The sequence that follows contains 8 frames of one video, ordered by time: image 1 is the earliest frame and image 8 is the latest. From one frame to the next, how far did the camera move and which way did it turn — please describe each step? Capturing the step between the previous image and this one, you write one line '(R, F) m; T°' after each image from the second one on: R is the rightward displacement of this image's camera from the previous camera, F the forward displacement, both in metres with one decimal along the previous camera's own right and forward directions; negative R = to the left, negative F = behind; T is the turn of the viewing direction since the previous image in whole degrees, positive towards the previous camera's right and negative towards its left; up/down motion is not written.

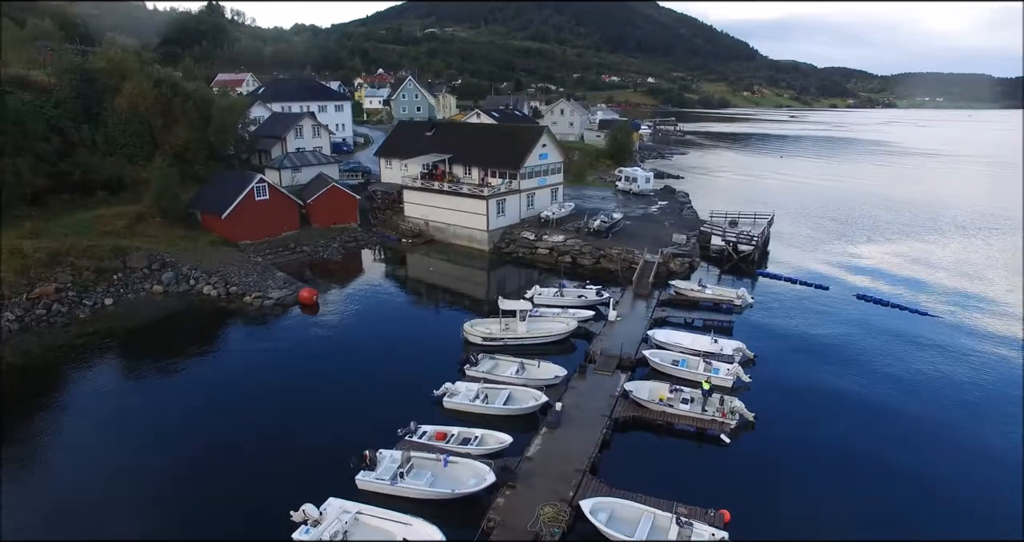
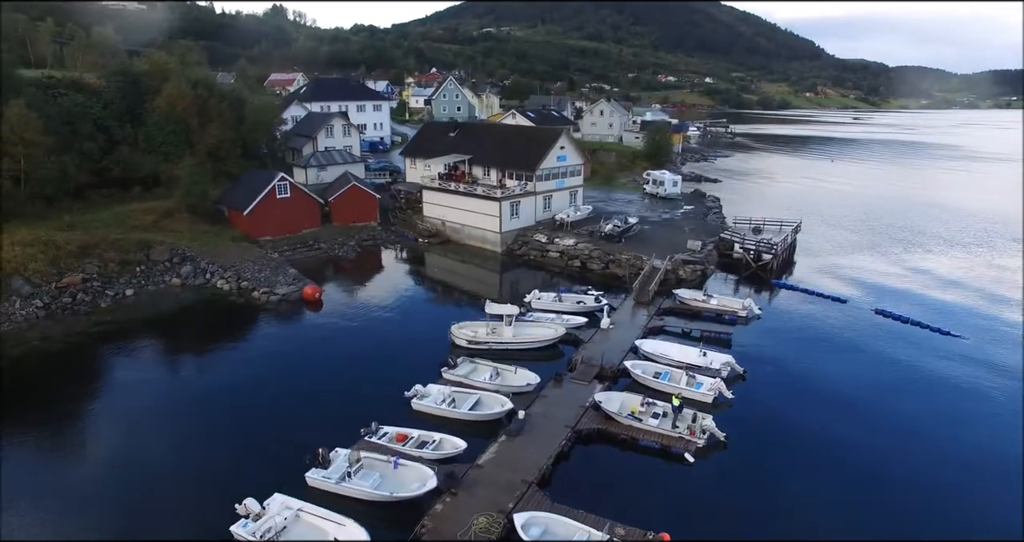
(+0.9, +0.1) m; -5°
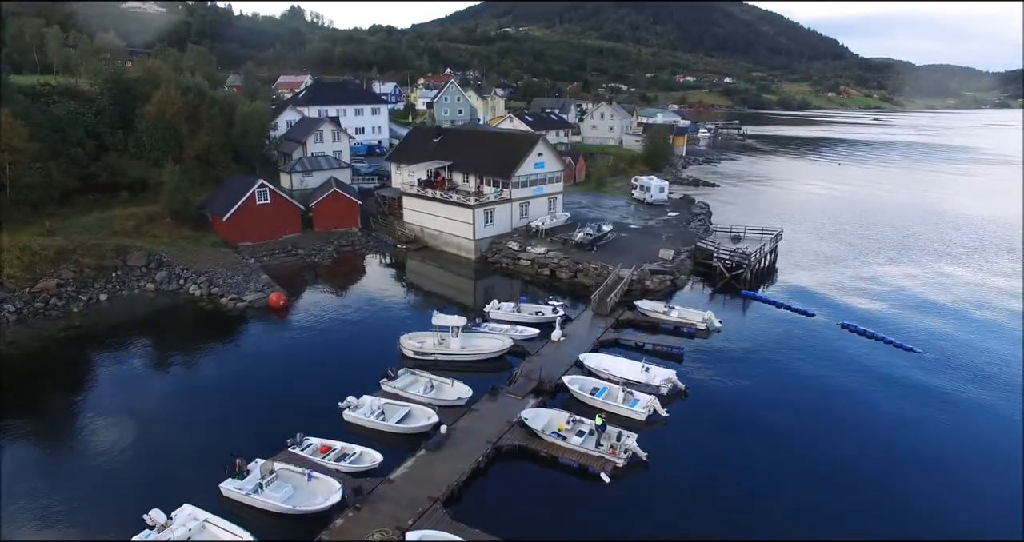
(+1.0, 0.0) m; -2°
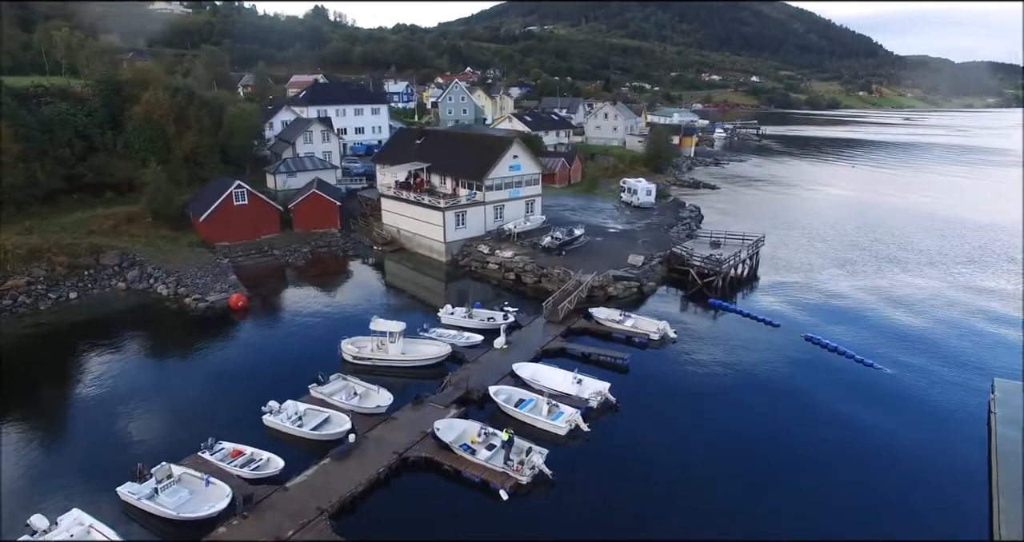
(+1.2, +0.1) m; -2°
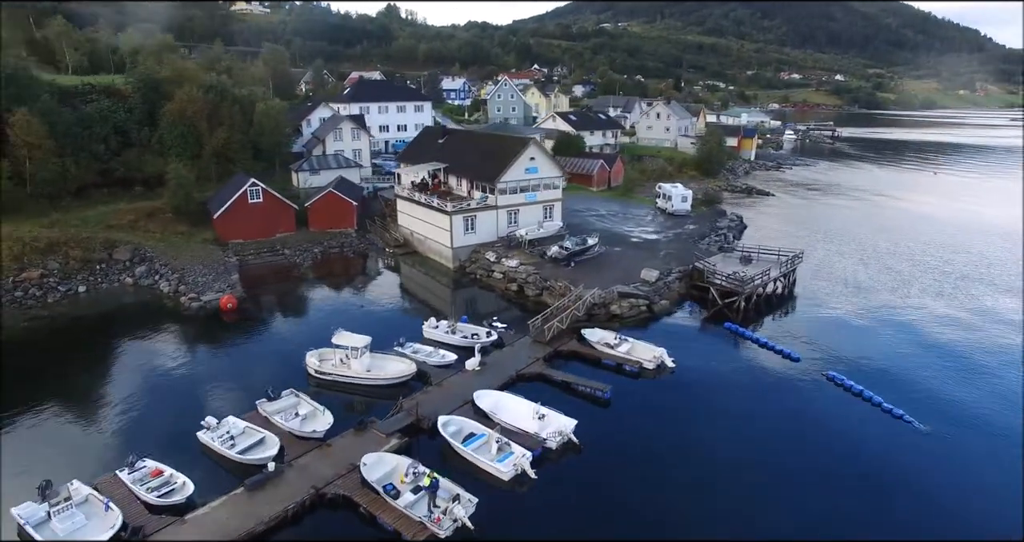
(+1.2, +0.8) m; -6°
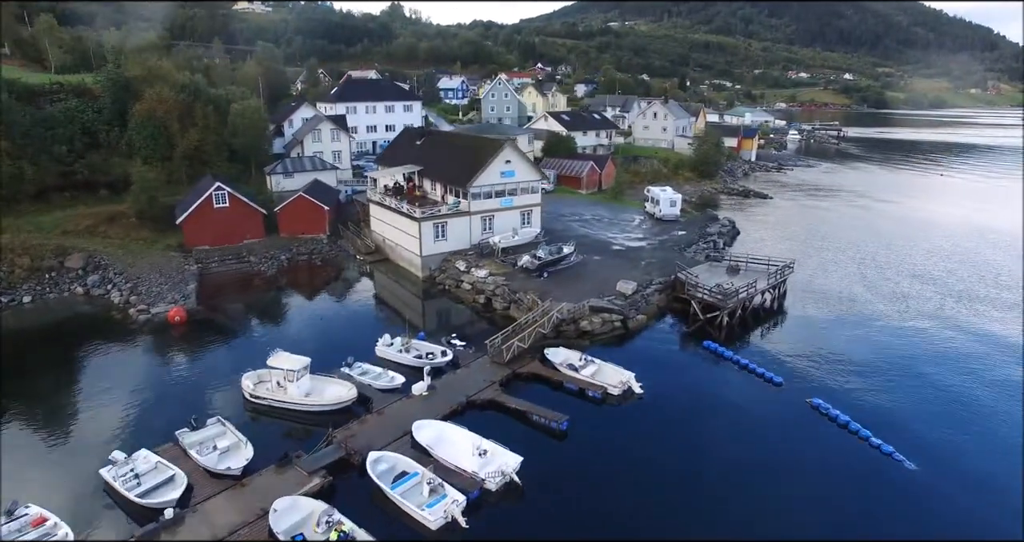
(+0.7, +0.7) m; -1°
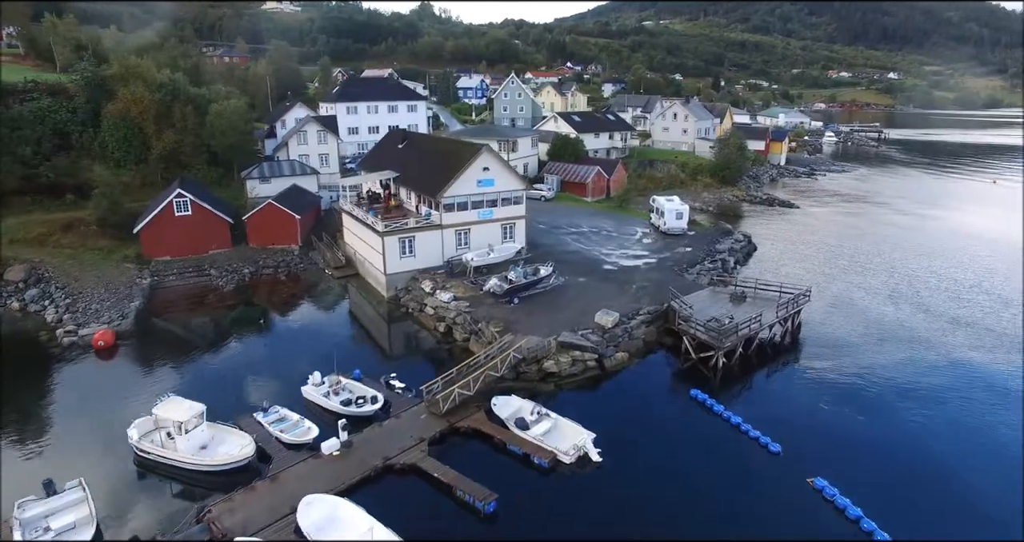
(+1.0, +1.3) m; -3°
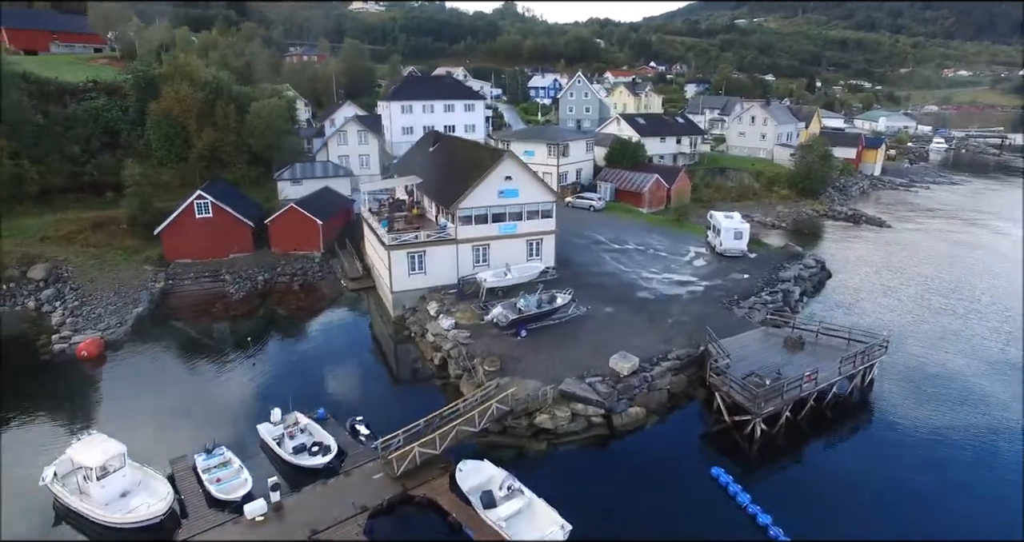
(+0.9, +1.2) m; -8°
